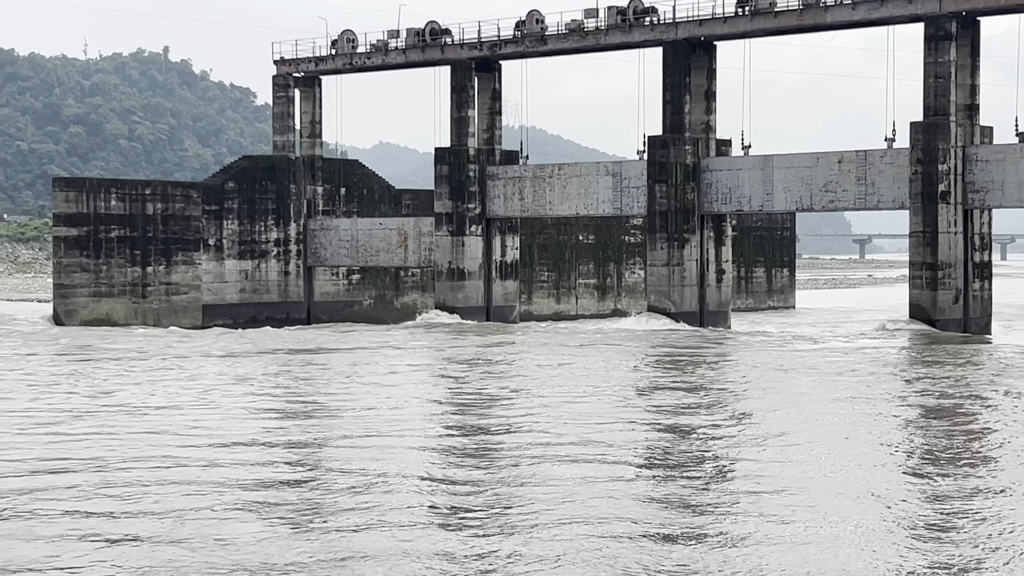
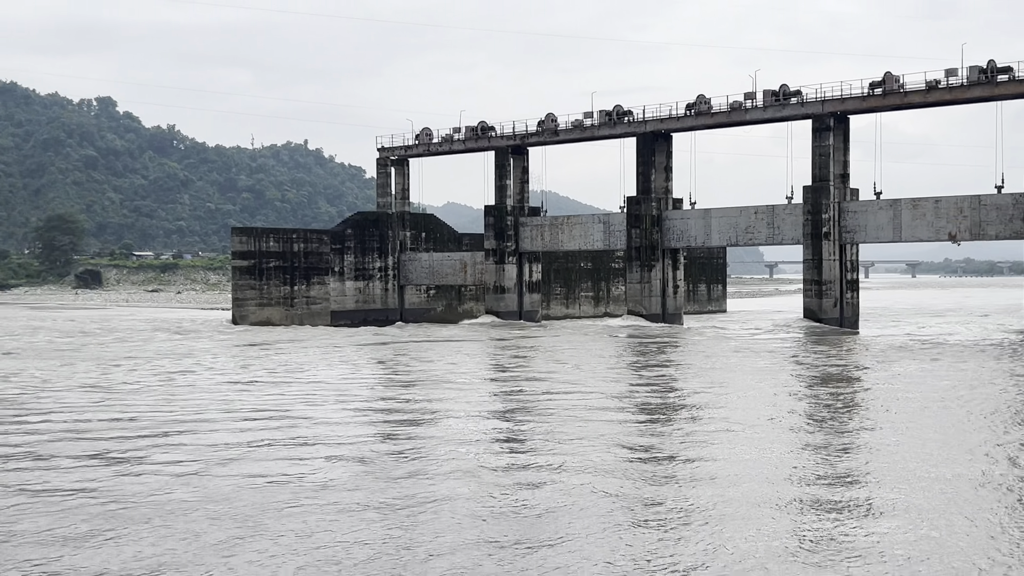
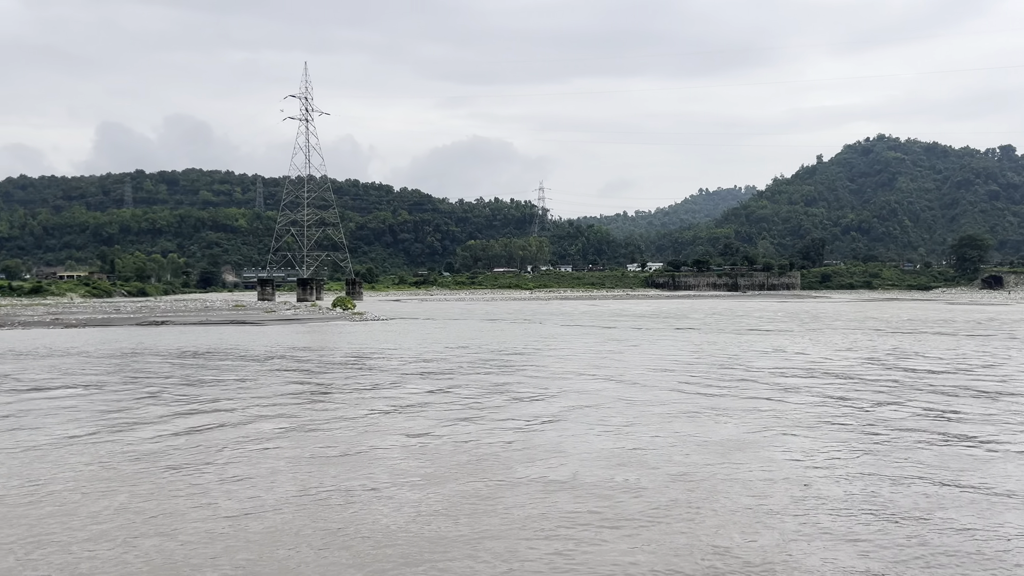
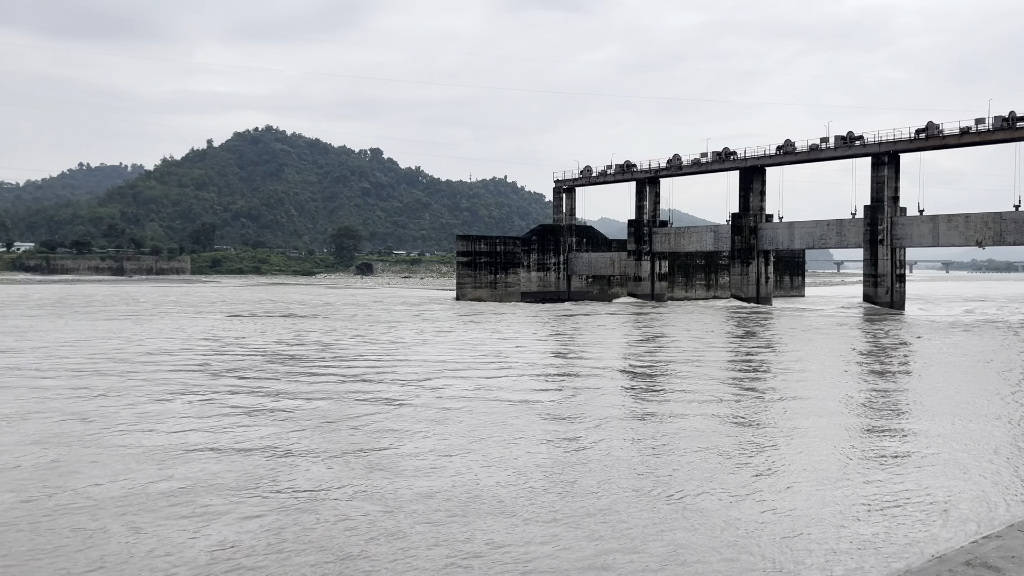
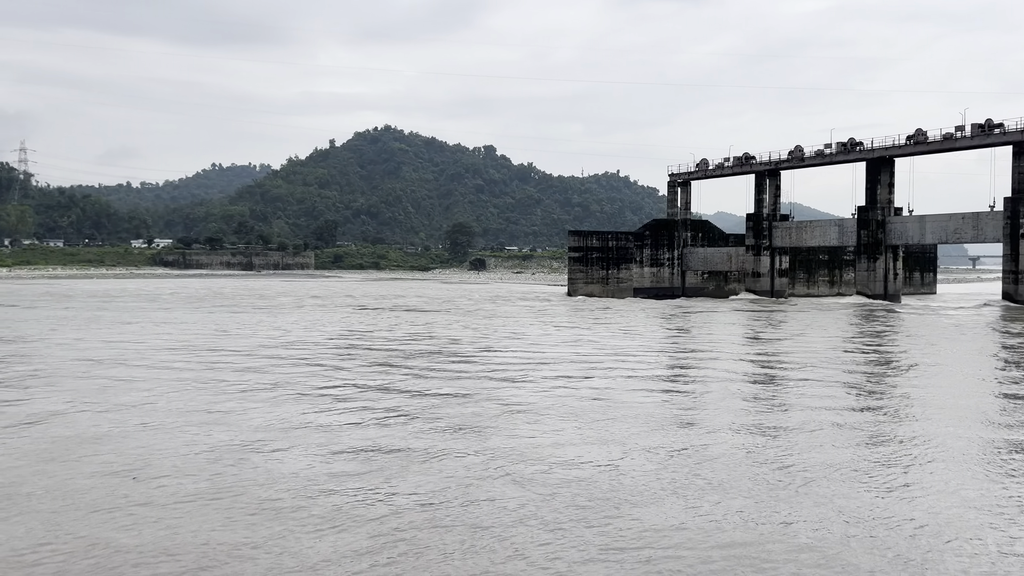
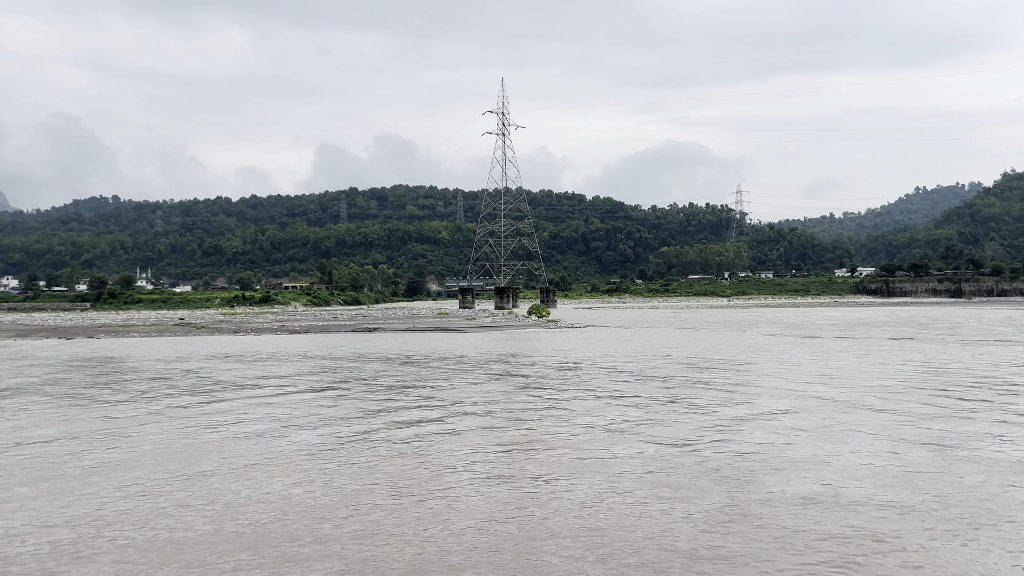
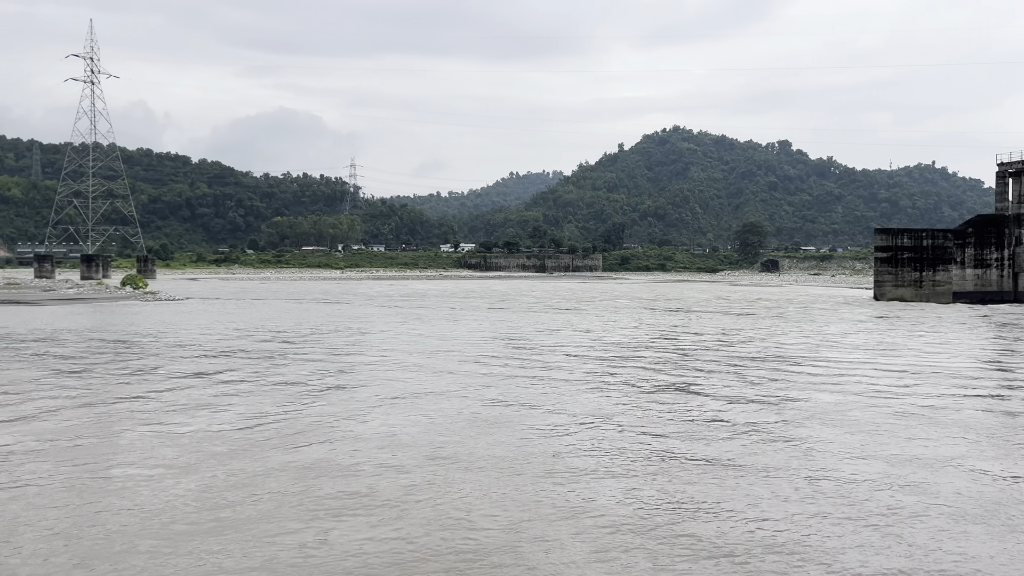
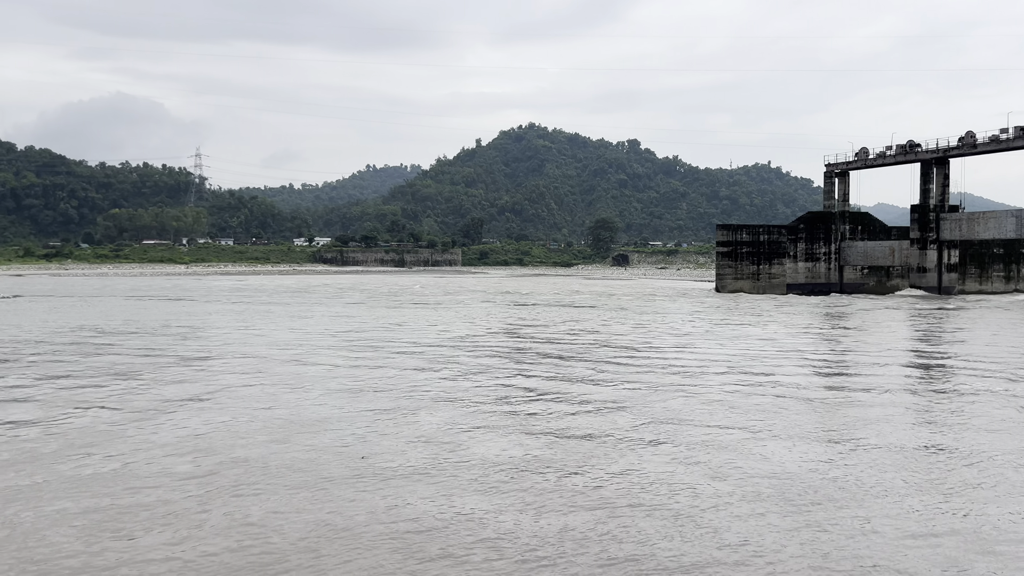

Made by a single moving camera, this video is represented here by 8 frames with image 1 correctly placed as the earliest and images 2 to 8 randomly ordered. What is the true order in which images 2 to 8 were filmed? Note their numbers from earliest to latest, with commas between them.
2, 4, 5, 8, 7, 3, 6
